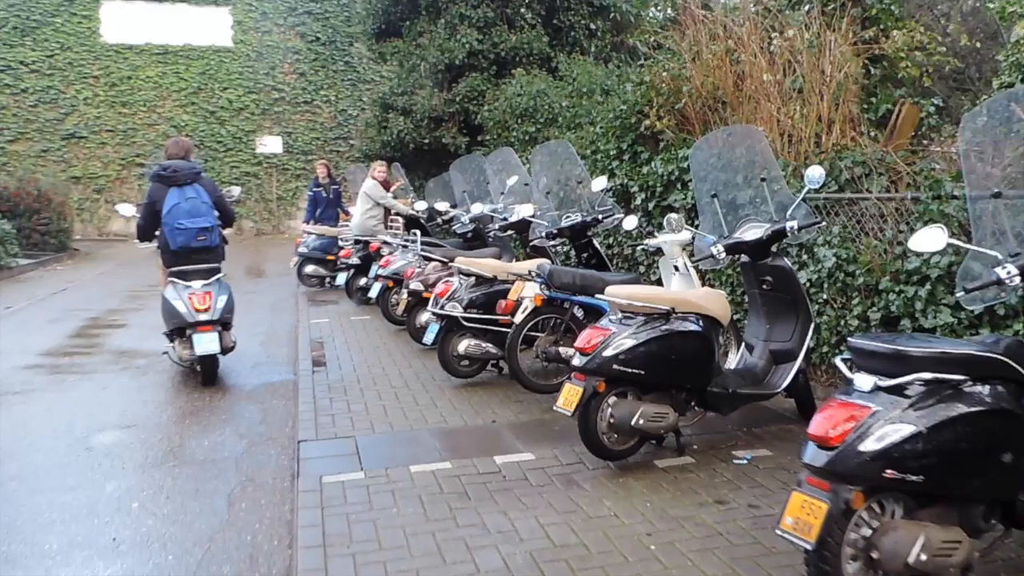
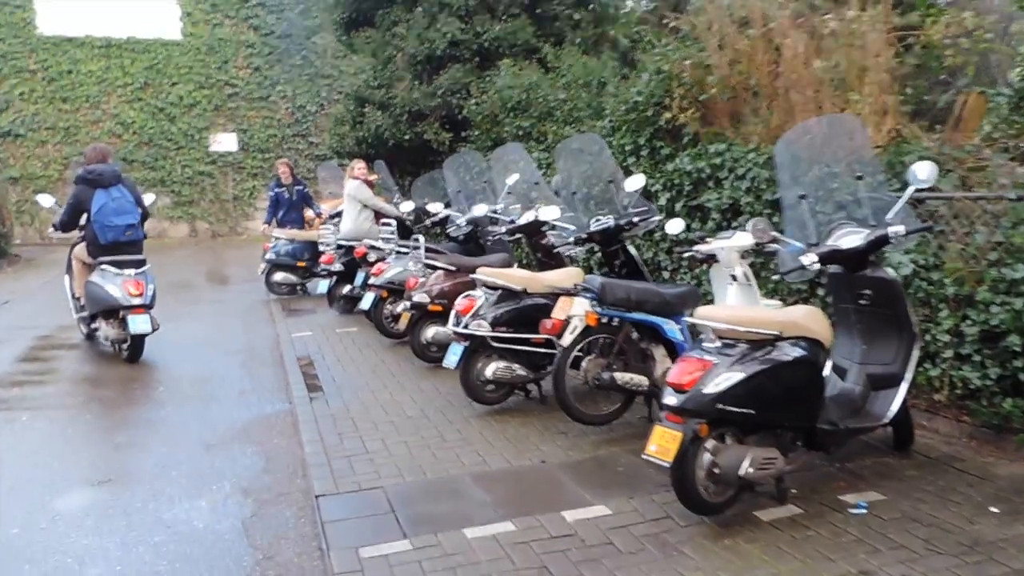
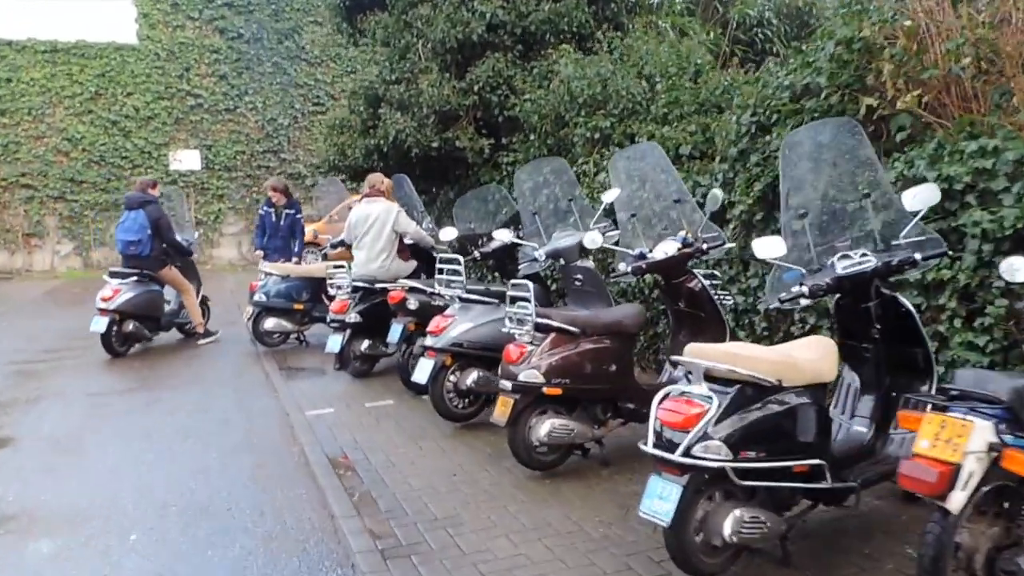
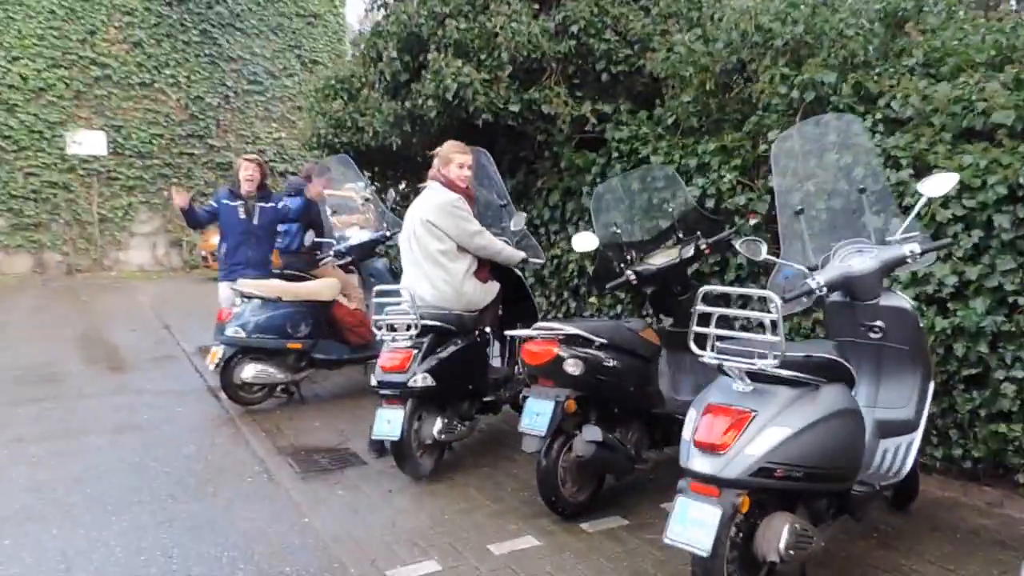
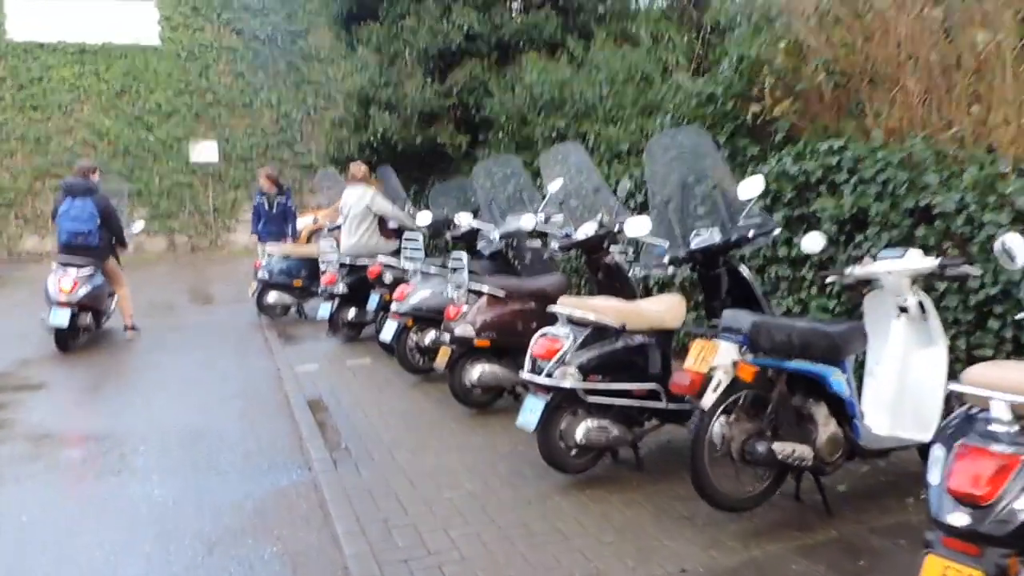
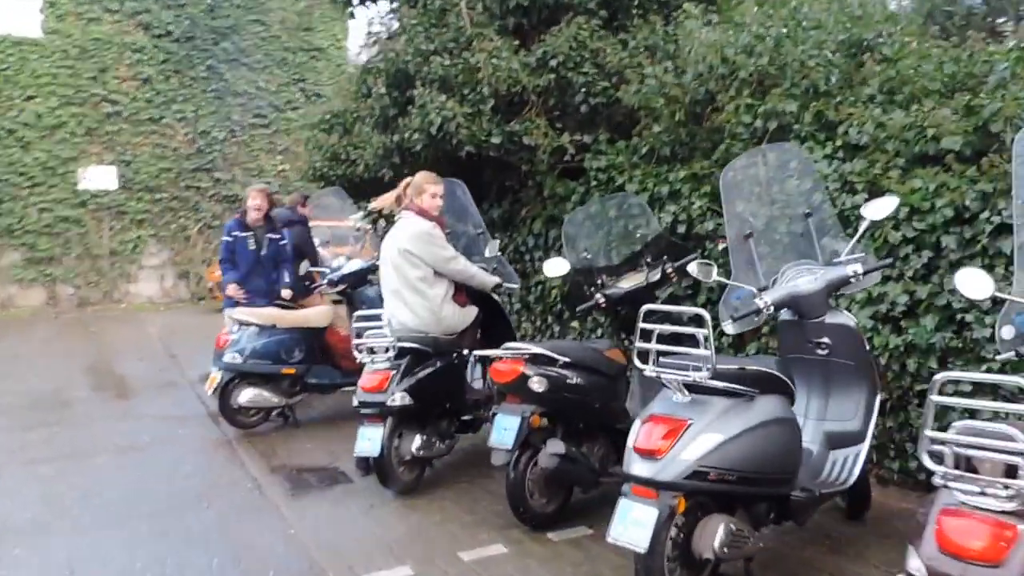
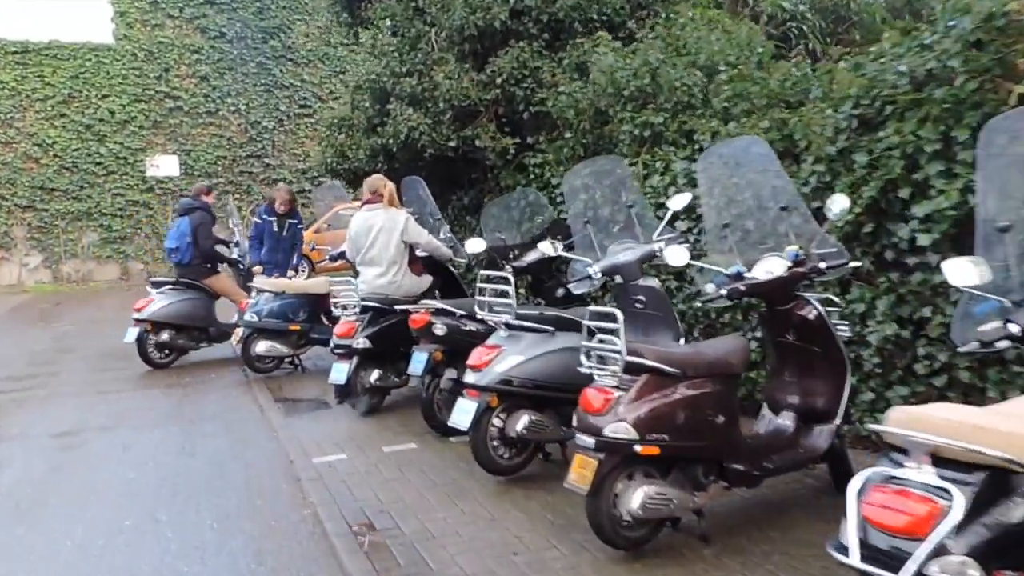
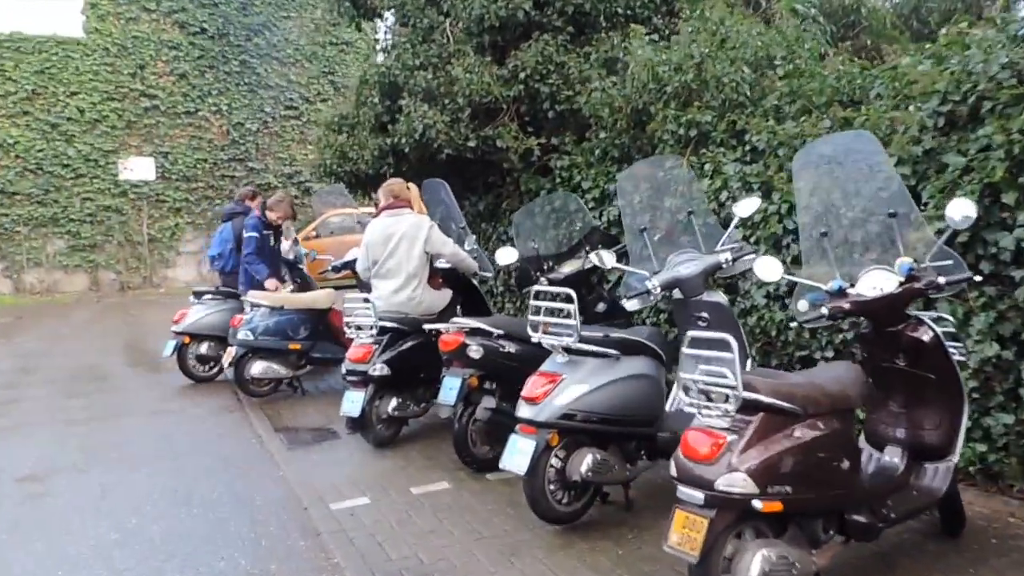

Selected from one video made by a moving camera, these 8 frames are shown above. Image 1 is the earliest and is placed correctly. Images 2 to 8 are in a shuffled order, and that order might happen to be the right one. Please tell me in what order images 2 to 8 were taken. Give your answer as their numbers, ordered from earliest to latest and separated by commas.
2, 5, 3, 7, 8, 6, 4
